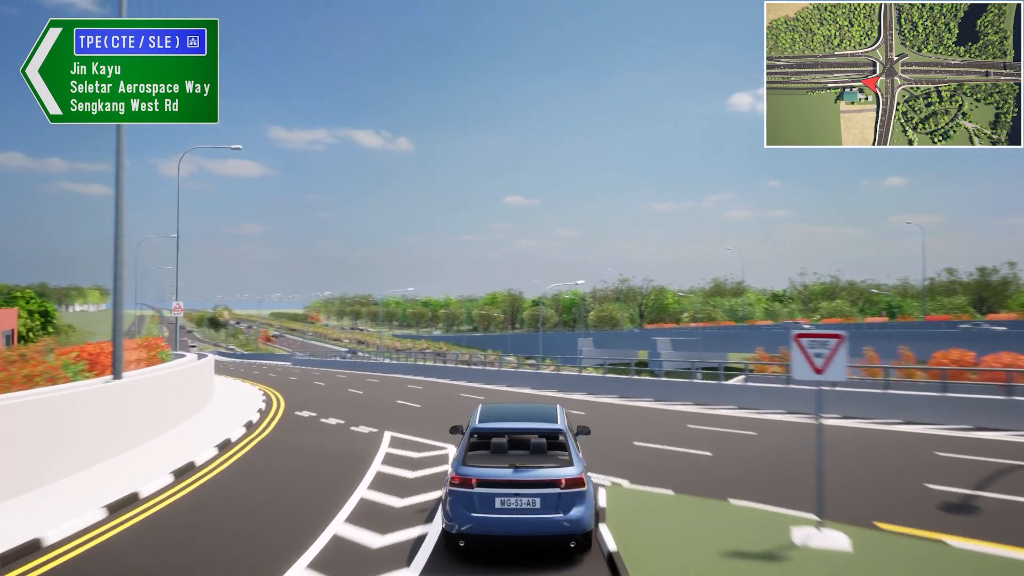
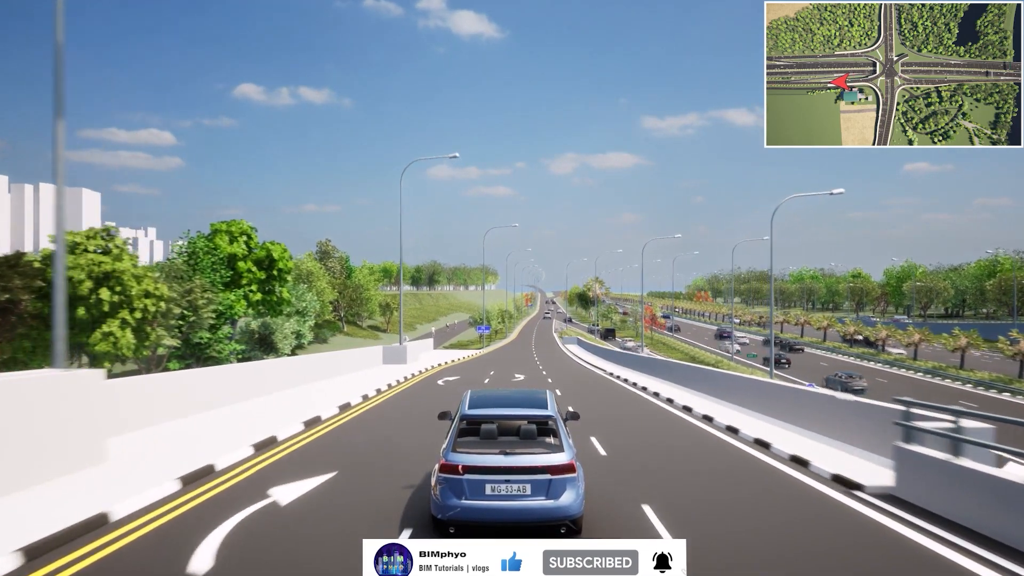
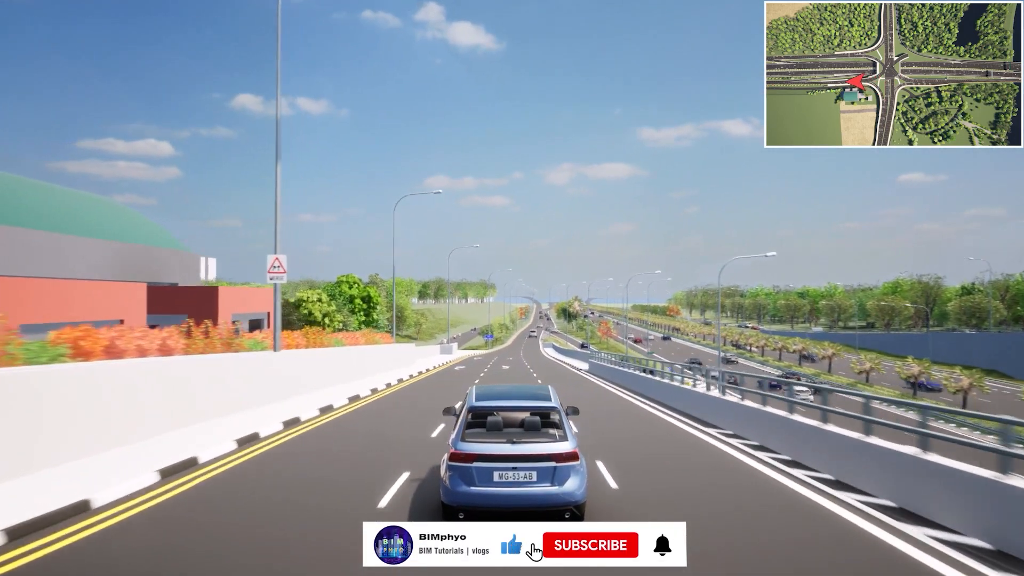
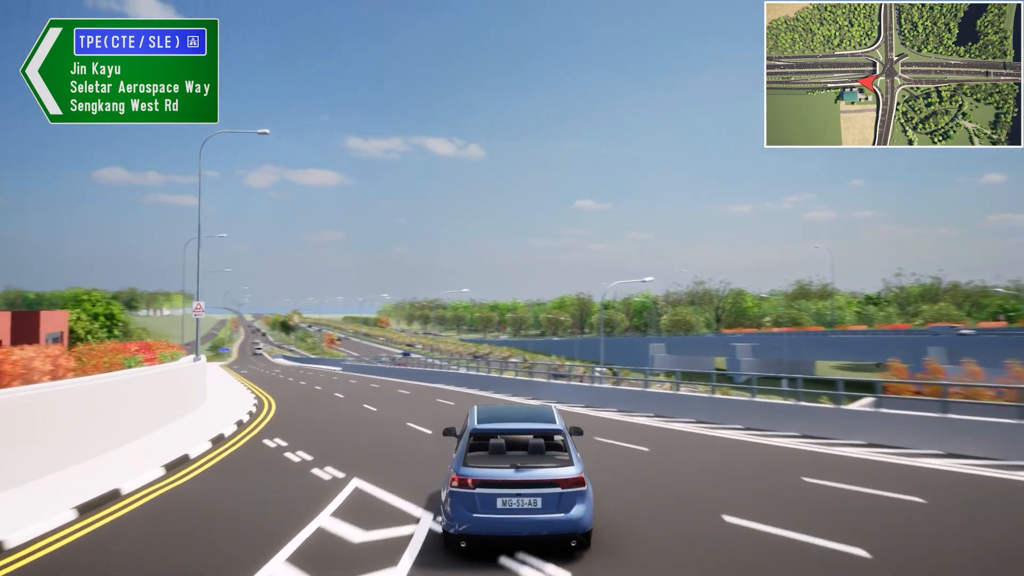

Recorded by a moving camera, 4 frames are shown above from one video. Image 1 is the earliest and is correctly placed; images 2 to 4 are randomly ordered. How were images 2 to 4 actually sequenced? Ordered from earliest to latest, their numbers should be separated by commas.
4, 3, 2
